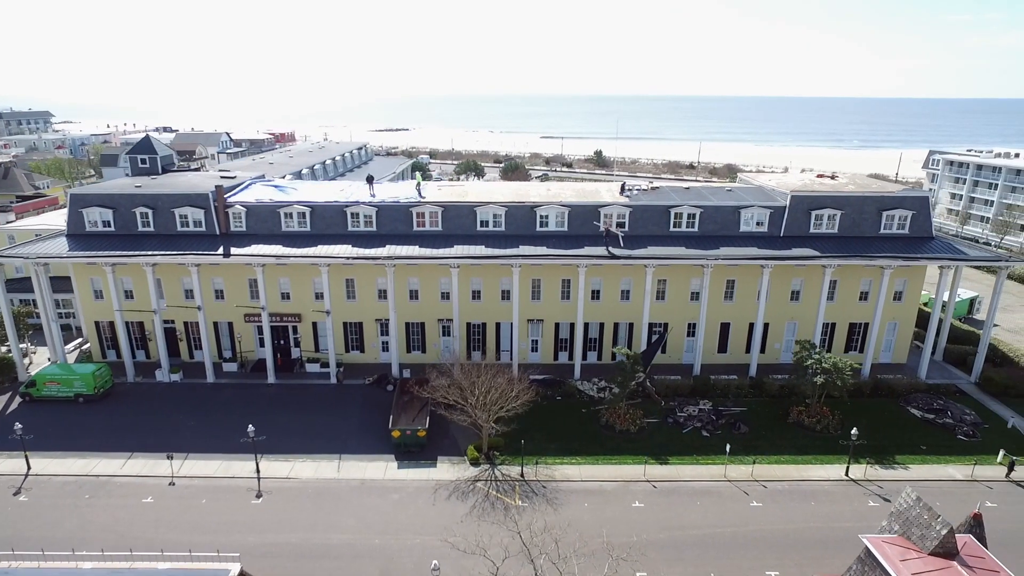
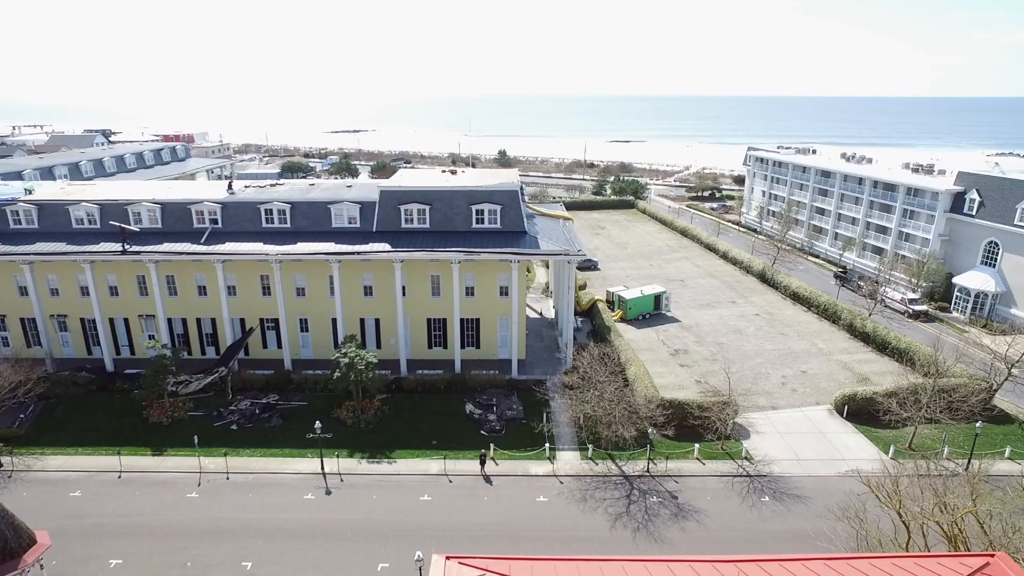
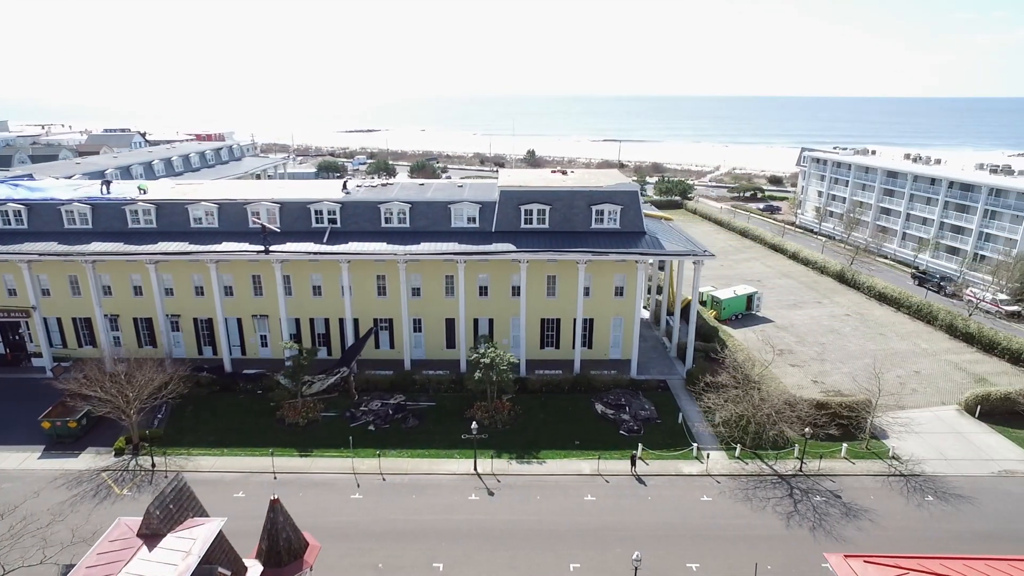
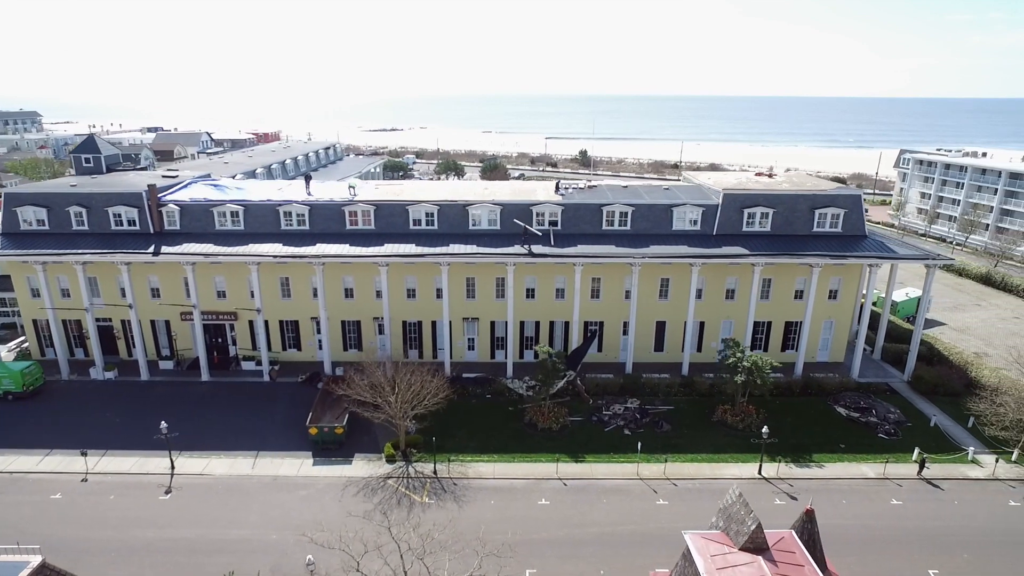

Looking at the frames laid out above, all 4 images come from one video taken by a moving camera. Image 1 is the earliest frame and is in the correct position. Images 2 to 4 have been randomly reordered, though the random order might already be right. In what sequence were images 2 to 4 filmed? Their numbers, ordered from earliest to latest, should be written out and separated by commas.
4, 3, 2
